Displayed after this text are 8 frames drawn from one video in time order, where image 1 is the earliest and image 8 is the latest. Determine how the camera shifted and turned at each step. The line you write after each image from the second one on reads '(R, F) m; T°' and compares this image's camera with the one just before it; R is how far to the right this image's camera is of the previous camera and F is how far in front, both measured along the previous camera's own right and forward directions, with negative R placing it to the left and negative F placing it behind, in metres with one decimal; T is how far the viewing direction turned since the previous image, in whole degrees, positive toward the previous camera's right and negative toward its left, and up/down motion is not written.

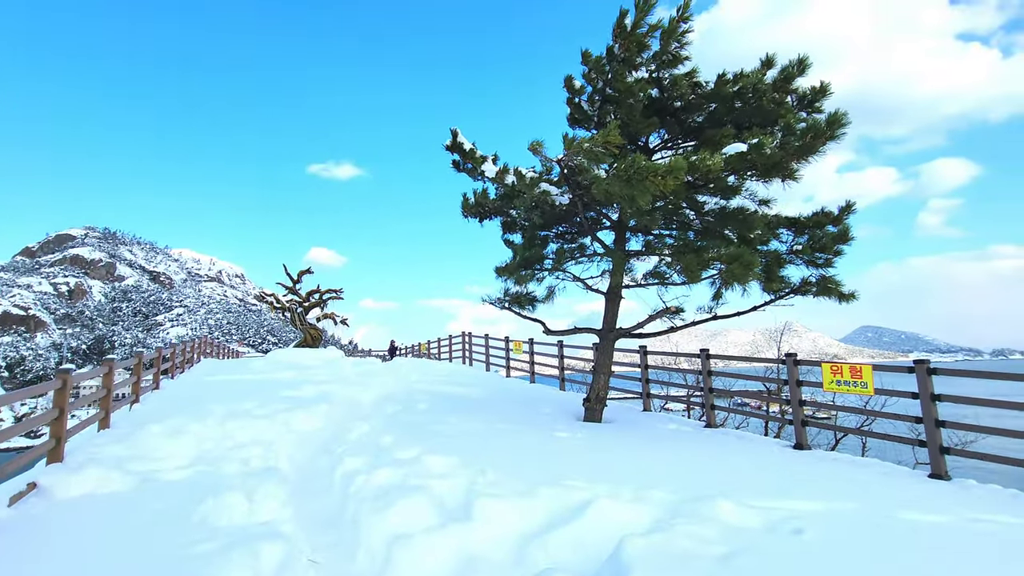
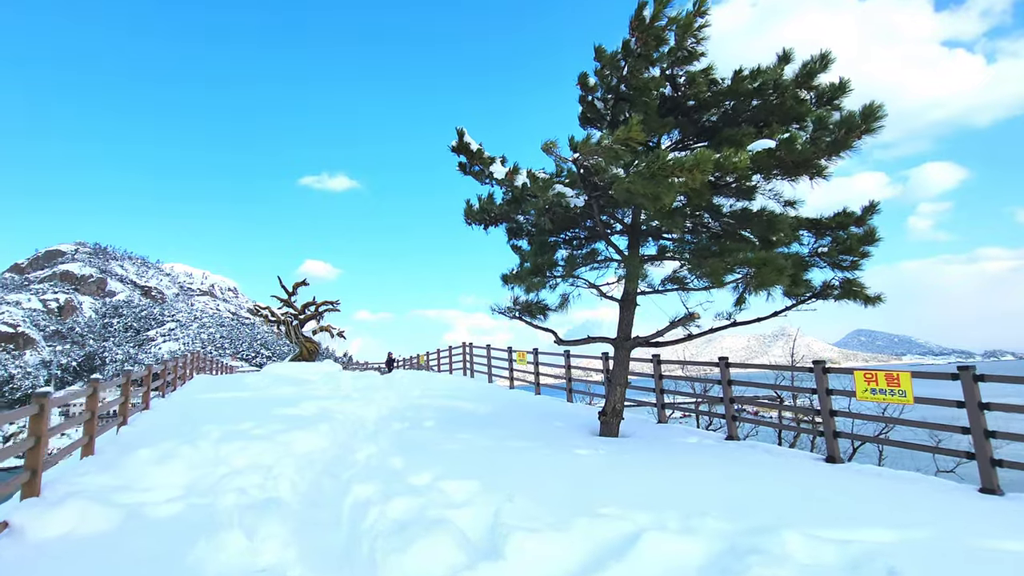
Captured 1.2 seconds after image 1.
(-0.2, +0.4) m; +1°
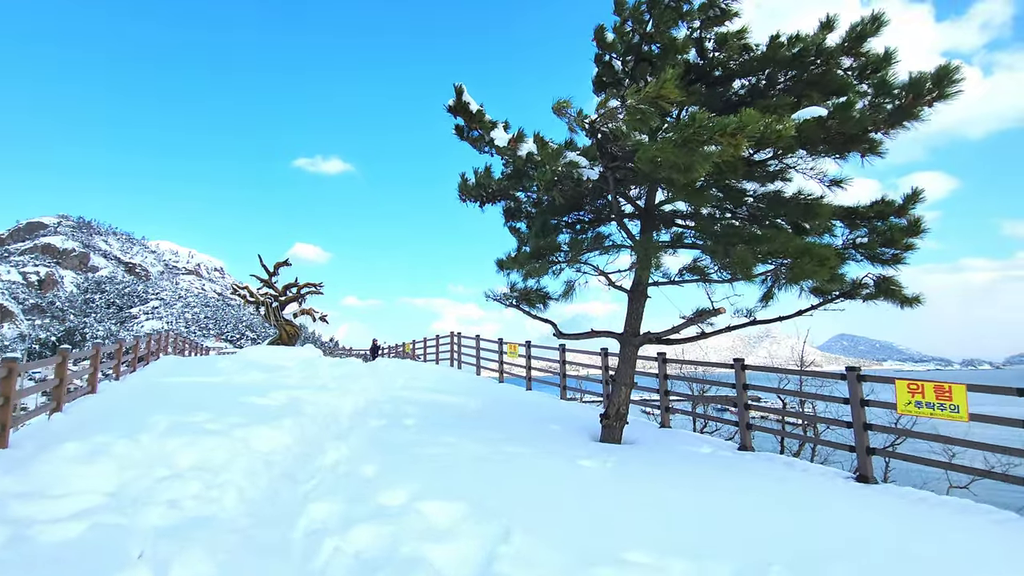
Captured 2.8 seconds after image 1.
(-0.1, +0.9) m; +1°
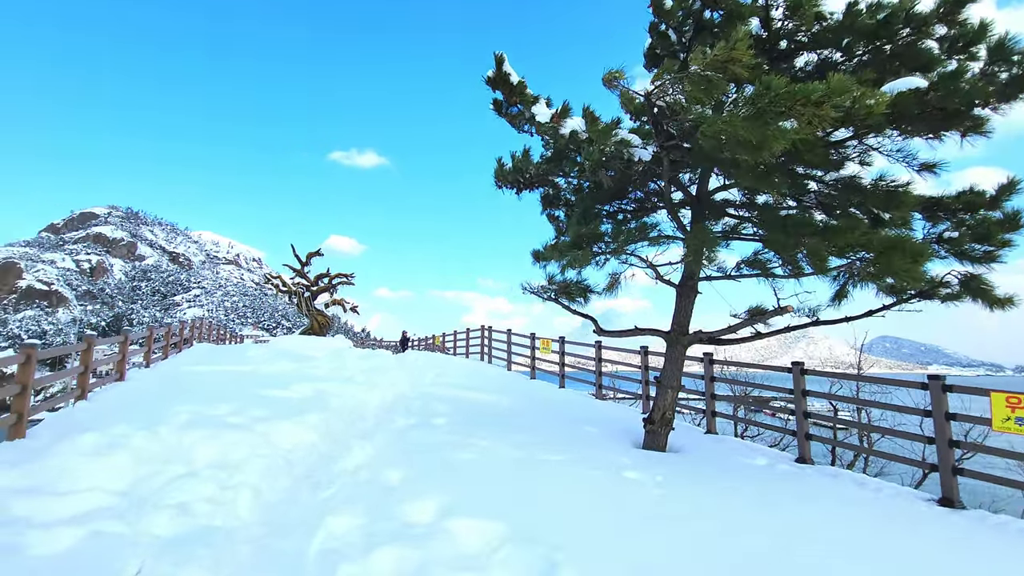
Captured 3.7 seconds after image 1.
(-0.1, +0.5) m; -3°
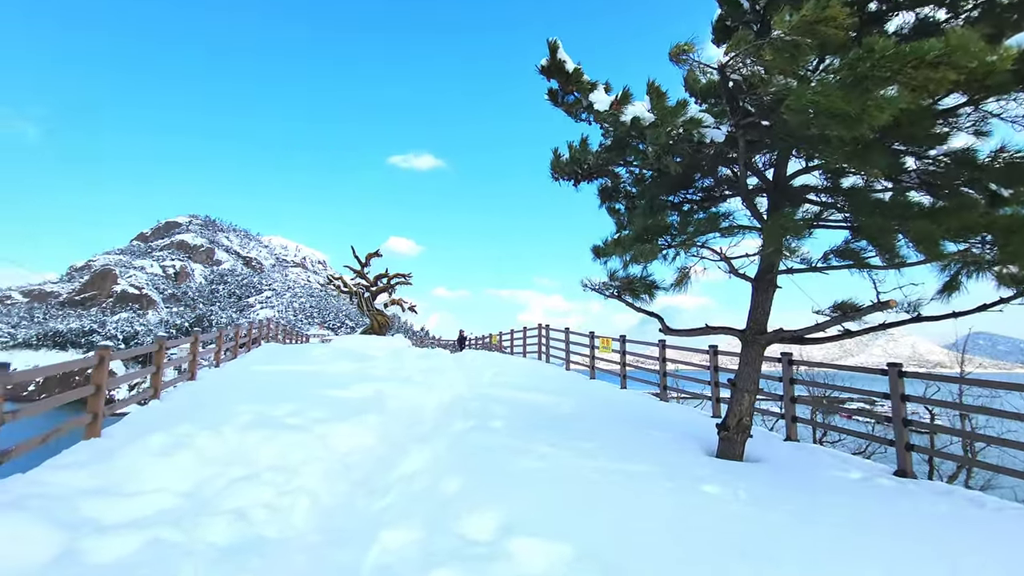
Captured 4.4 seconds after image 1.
(0.0, +0.3) m; -6°
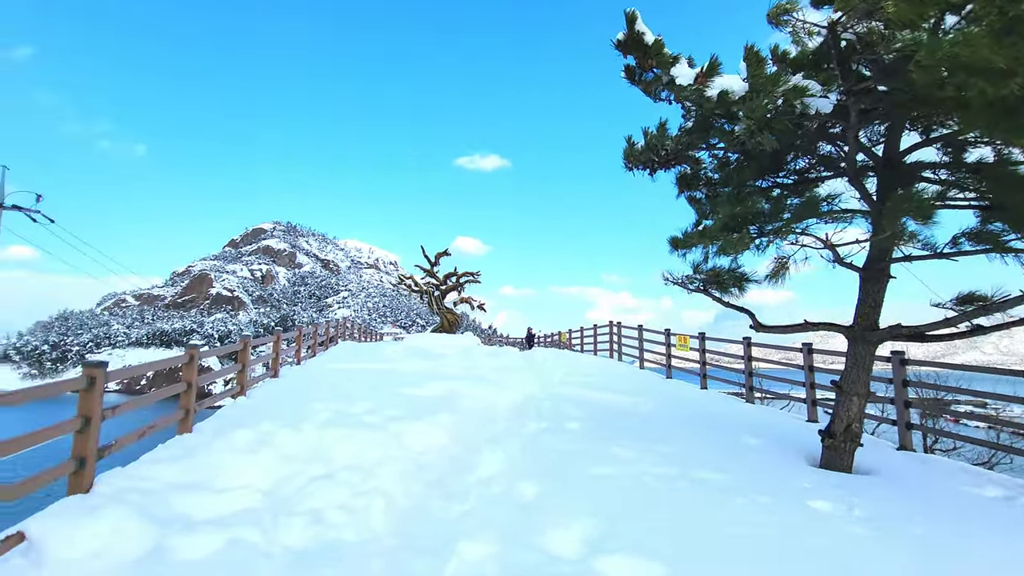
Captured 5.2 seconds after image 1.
(-0.1, +0.3) m; -7°
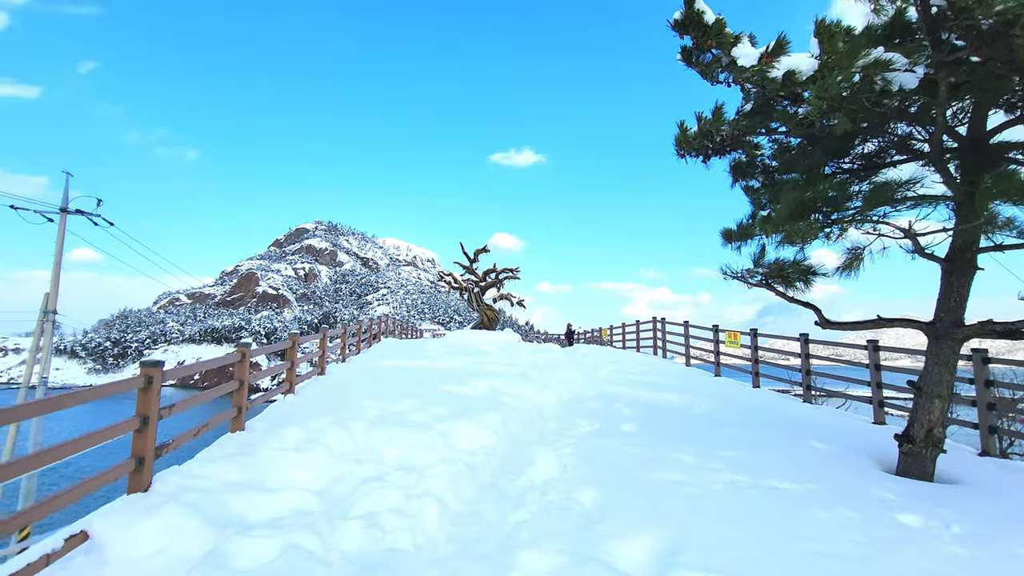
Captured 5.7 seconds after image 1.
(-0.1, +0.2) m; -4°
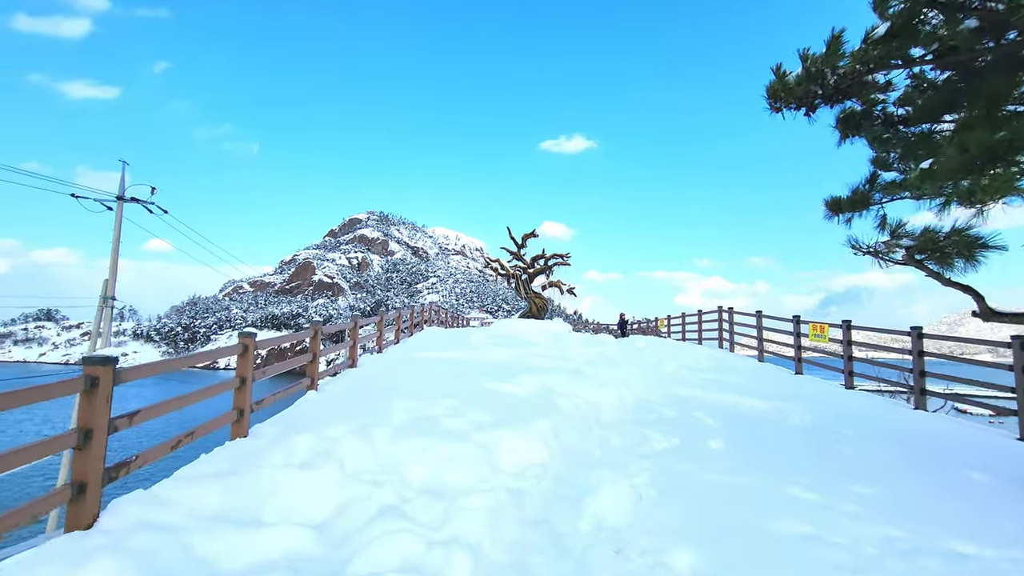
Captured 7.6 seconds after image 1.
(-0.1, +1.1) m; -5°
